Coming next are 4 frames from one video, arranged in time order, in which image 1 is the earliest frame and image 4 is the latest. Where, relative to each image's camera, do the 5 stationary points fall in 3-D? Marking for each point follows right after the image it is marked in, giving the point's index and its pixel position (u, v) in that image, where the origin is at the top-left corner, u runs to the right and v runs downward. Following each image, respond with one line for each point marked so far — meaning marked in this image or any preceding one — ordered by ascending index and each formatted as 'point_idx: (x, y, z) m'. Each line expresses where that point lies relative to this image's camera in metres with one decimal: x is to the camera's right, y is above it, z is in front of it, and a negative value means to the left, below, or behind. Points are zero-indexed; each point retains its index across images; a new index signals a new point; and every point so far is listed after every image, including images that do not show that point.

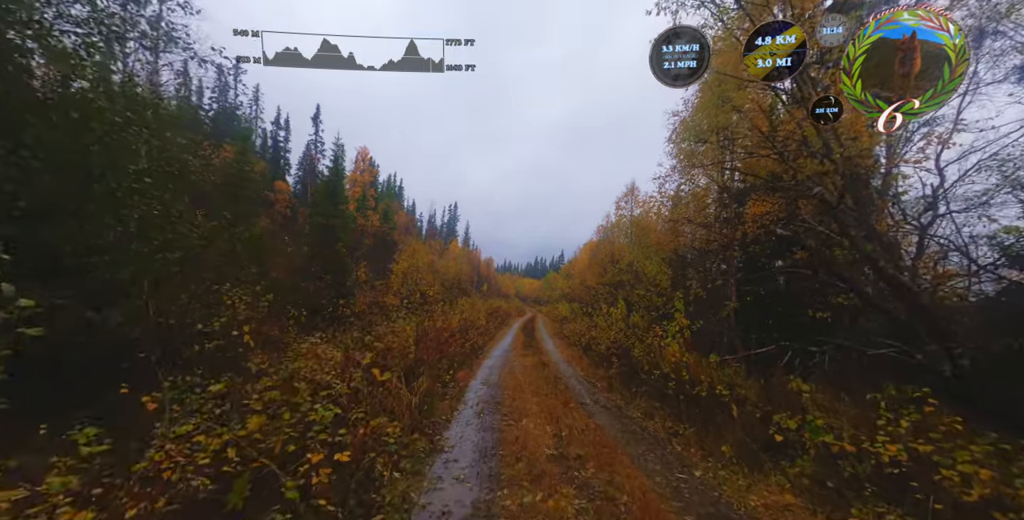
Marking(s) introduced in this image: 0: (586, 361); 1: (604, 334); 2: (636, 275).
0: (+3.1, -4.3, +15.5) m
1: (+4.0, -3.2, +15.9) m
2: (+6.2, -0.8, +18.8) m
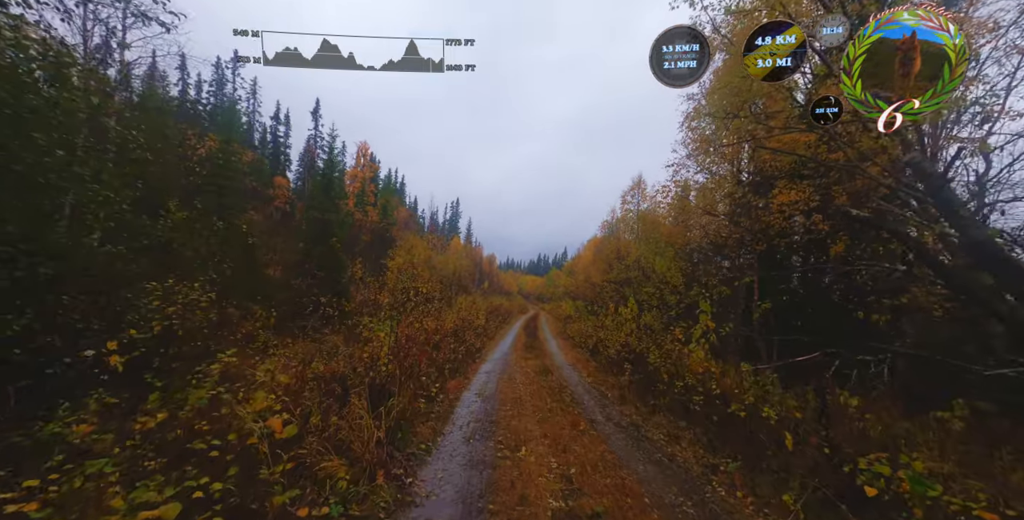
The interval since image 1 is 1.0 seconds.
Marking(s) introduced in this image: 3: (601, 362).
0: (+3.2, -4.1, +14.5) m
1: (+4.0, -3.0, +14.9) m
2: (+6.3, -0.6, +17.7) m
3: (+3.5, -4.0, +14.1) m
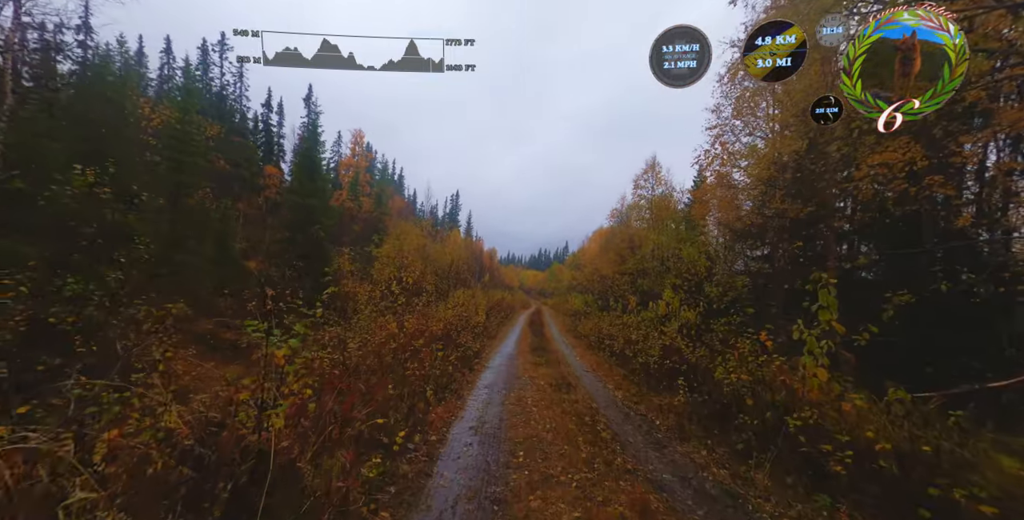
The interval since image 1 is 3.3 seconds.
0: (+3.4, -3.6, +12.2) m
1: (+4.2, -2.5, +12.6) m
2: (+6.4, -0.1, +15.3) m
3: (+3.7, -3.5, +11.8) m
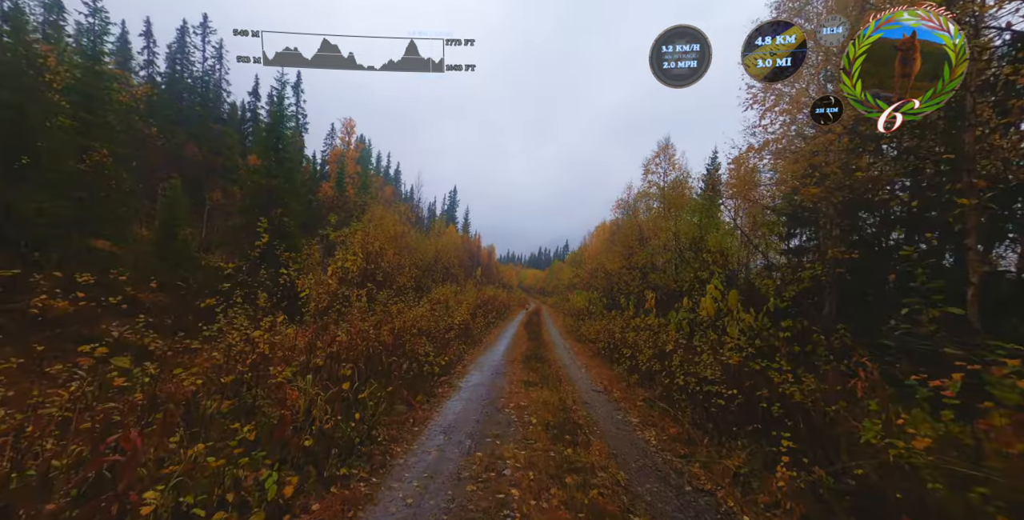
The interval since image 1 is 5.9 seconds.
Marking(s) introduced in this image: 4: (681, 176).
0: (+3.0, -3.3, +9.4) m
1: (+3.8, -2.1, +9.8) m
2: (+6.1, +0.3, +12.6) m
3: (+3.3, -3.2, +9.1) m
4: (+8.0, +4.1, +17.5) m
